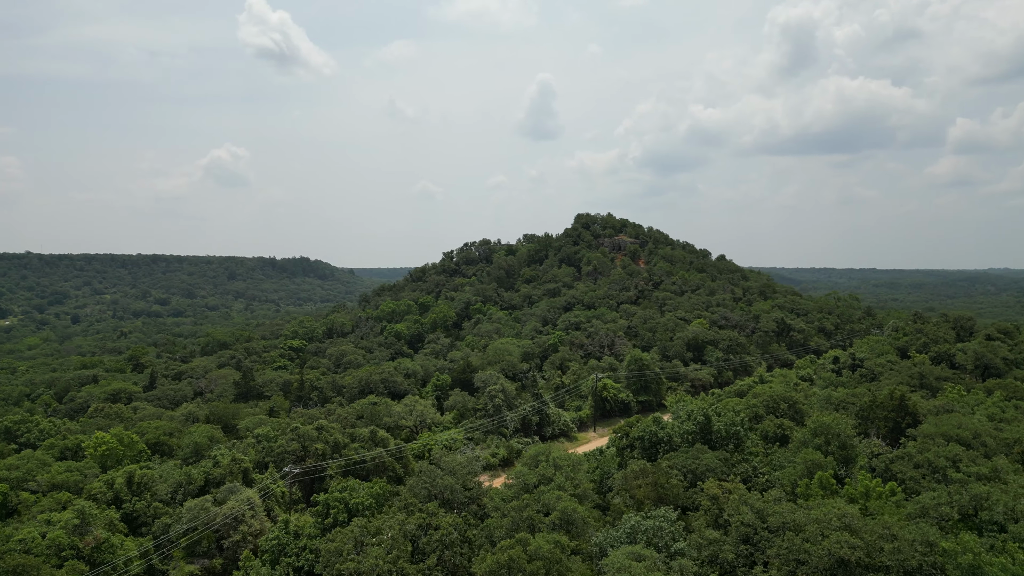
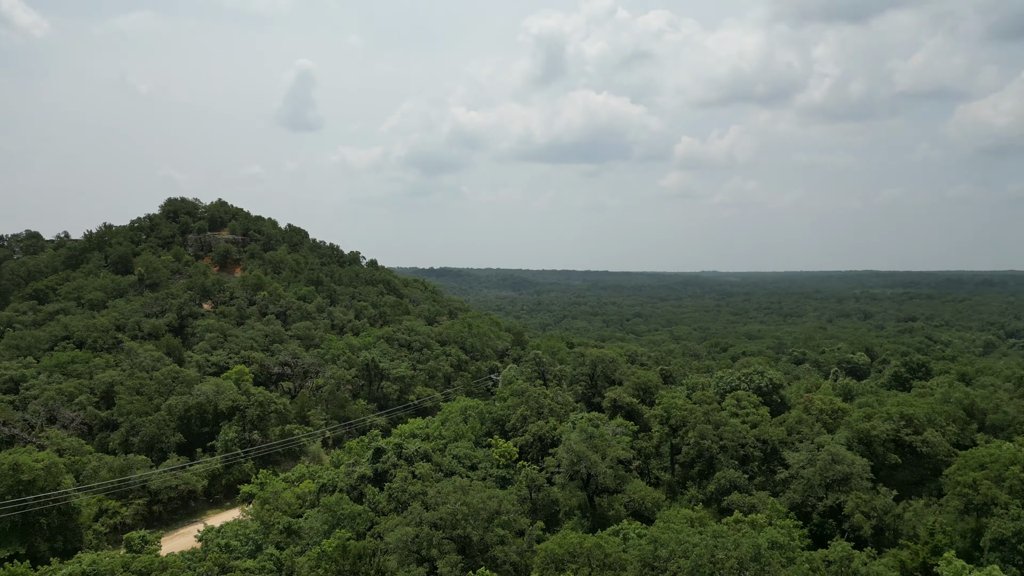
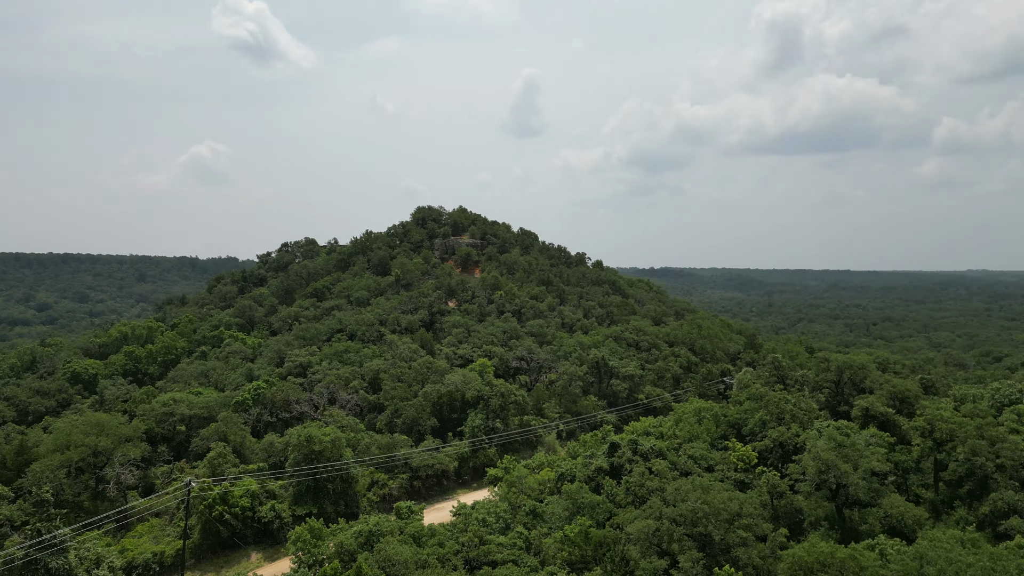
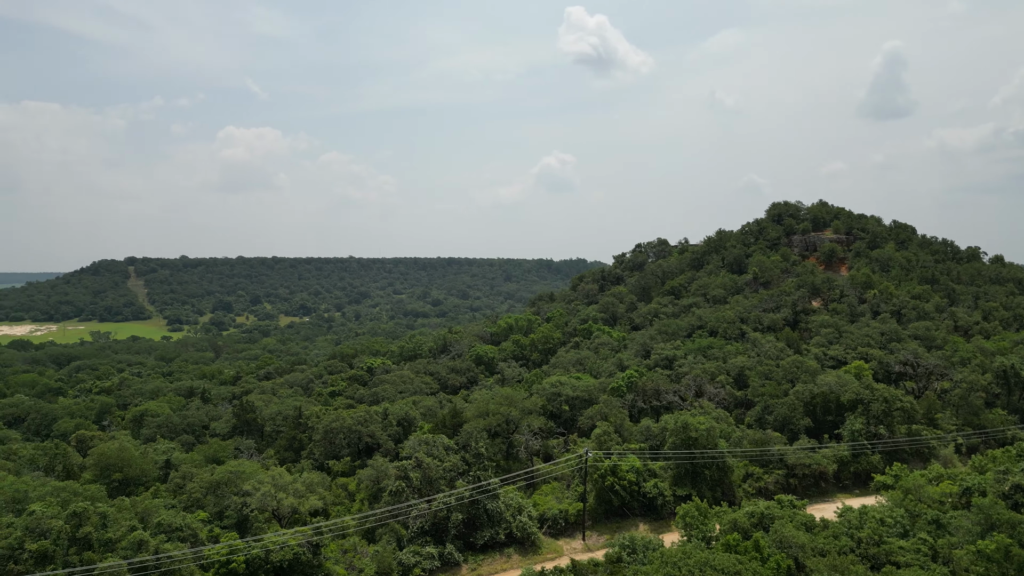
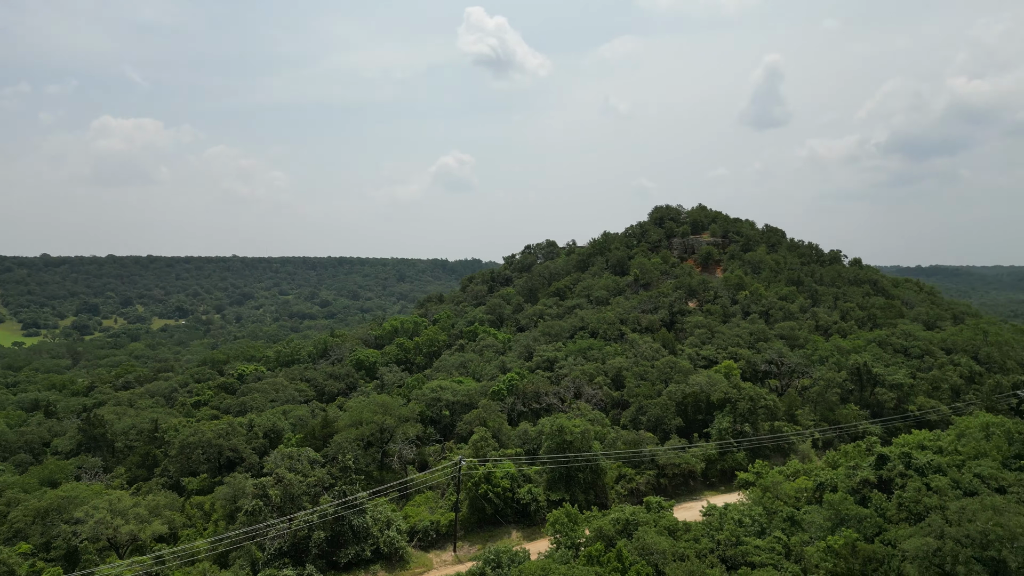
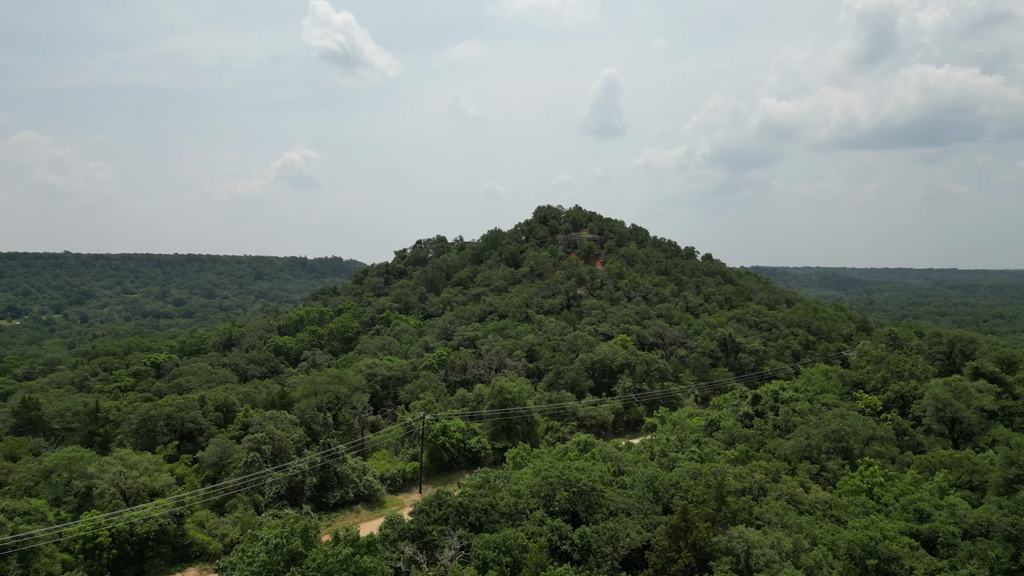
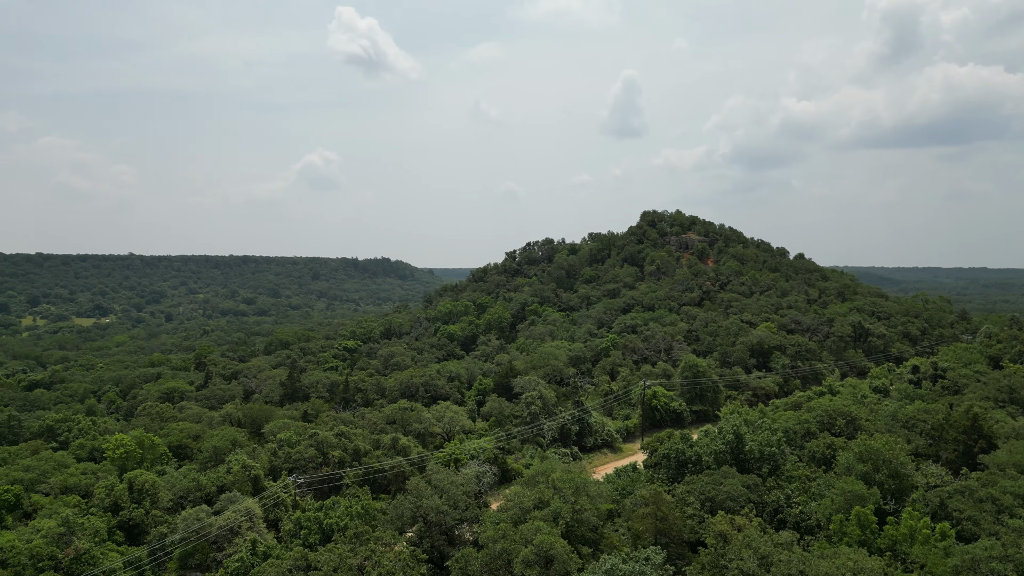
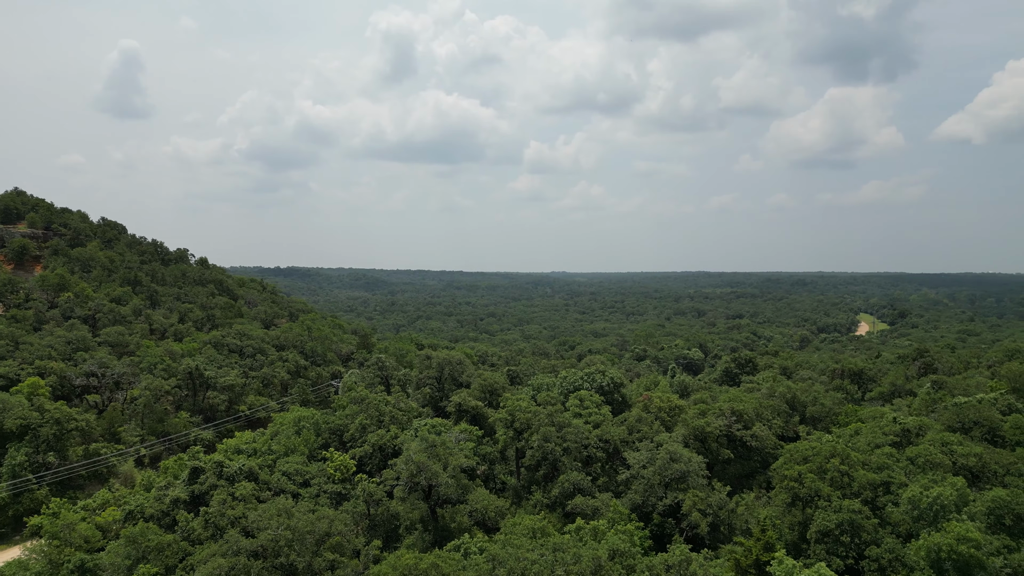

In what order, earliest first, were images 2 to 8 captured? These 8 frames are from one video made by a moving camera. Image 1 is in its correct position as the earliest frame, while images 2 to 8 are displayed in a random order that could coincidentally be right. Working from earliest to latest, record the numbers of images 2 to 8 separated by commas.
7, 6, 4, 5, 3, 2, 8
